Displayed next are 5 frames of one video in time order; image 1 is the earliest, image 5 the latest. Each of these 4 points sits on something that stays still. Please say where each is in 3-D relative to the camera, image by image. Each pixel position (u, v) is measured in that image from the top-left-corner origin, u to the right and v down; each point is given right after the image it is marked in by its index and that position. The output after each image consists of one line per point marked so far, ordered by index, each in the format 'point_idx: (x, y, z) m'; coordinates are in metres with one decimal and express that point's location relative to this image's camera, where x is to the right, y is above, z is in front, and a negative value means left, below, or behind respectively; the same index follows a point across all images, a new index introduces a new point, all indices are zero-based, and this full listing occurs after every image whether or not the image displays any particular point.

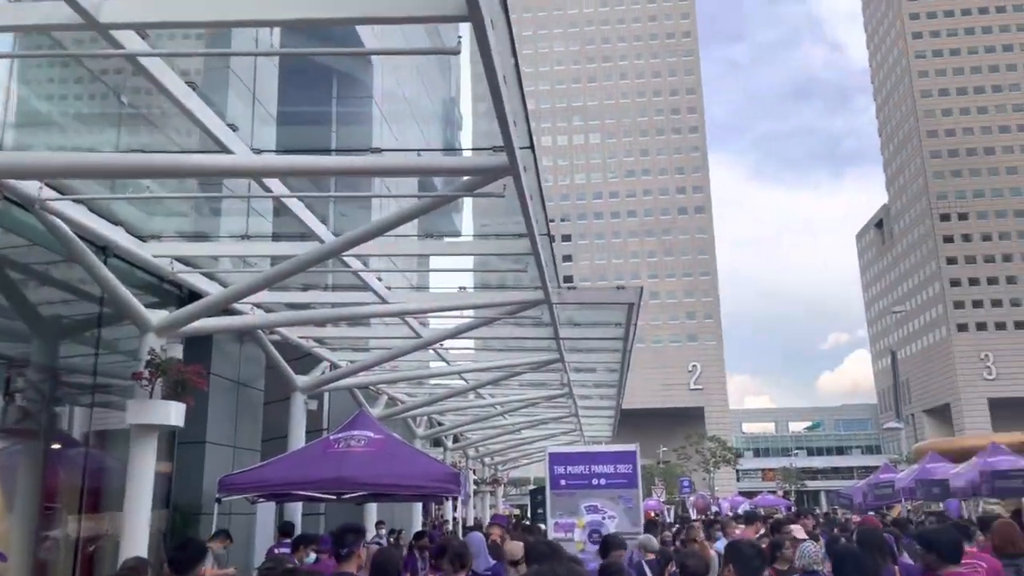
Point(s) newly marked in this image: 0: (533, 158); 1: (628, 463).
0: (+0.3, +1.8, +11.4) m
1: (+2.2, -3.5, +16.3) m
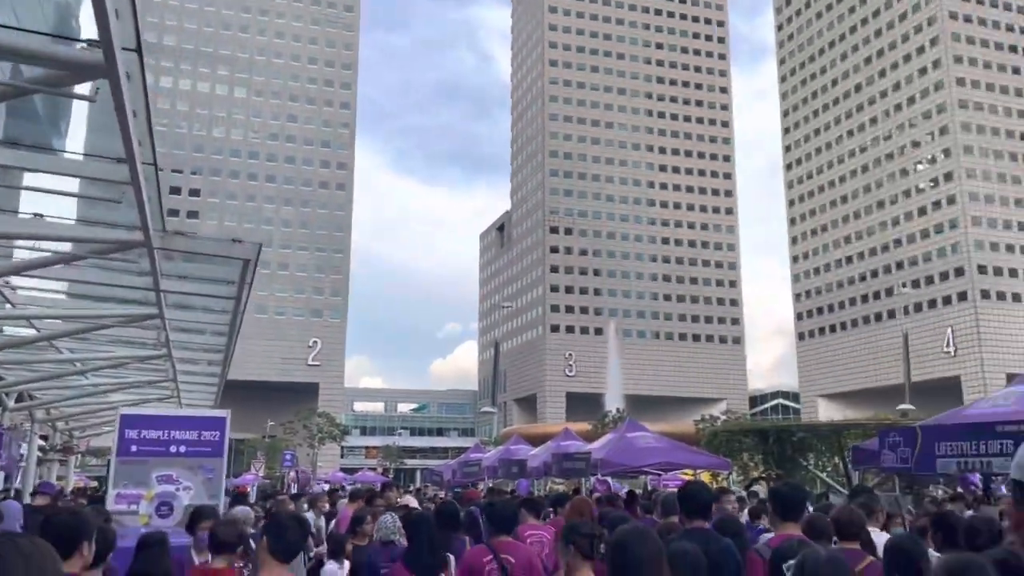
0: (-4.4, +2.6, +9.7) m
1: (-5.4, -2.6, +14.9) m
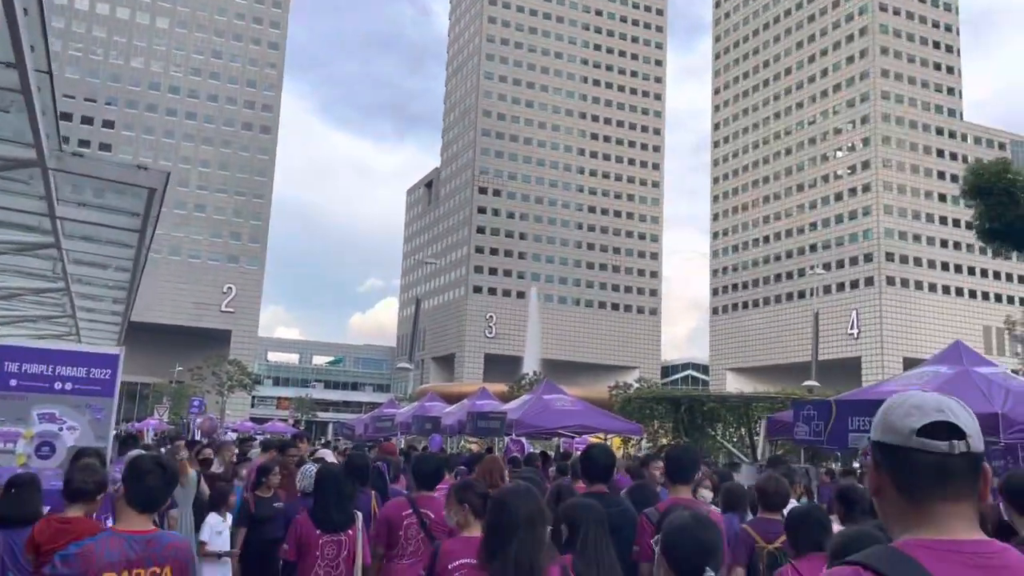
0: (-5.0, +3.5, +8.5) m
1: (-6.8, -1.4, +13.9) m
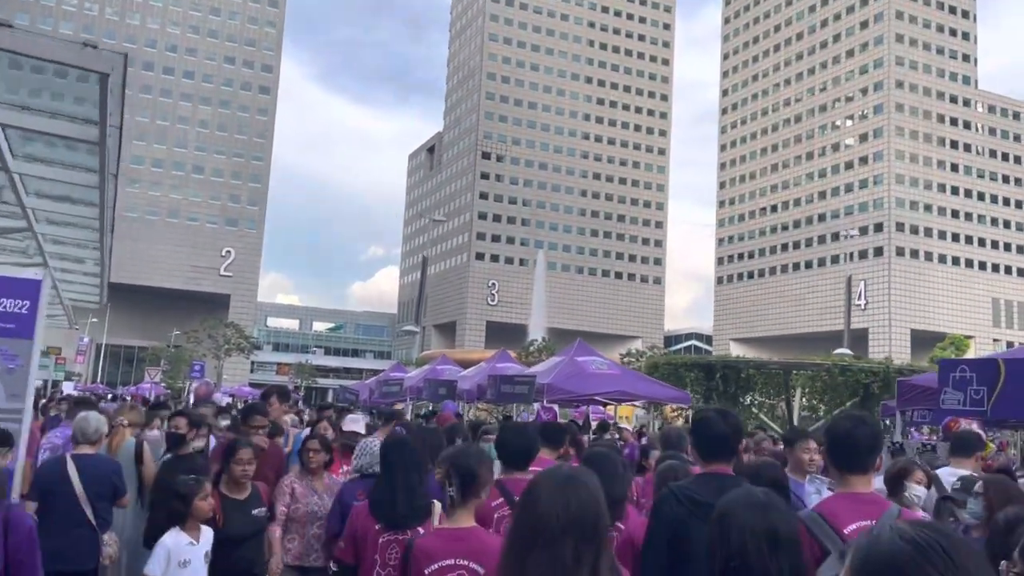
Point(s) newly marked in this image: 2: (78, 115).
0: (-4.1, +4.4, +4.9) m
1: (-6.0, -0.2, +10.5) m
2: (-7.3, +2.9, +14.0) m
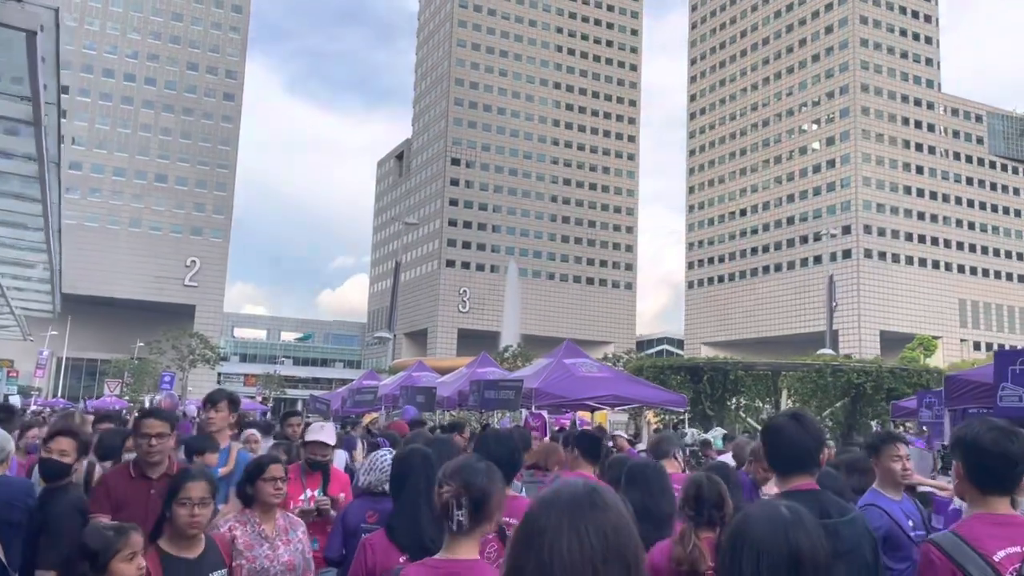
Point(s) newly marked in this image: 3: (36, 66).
0: (-3.9, +4.5, +3.3) m
1: (-6.0, -0.2, +8.8) m
2: (-7.5, +3.0, +12.2) m
3: (-6.3, +3.0, +11.2) m
